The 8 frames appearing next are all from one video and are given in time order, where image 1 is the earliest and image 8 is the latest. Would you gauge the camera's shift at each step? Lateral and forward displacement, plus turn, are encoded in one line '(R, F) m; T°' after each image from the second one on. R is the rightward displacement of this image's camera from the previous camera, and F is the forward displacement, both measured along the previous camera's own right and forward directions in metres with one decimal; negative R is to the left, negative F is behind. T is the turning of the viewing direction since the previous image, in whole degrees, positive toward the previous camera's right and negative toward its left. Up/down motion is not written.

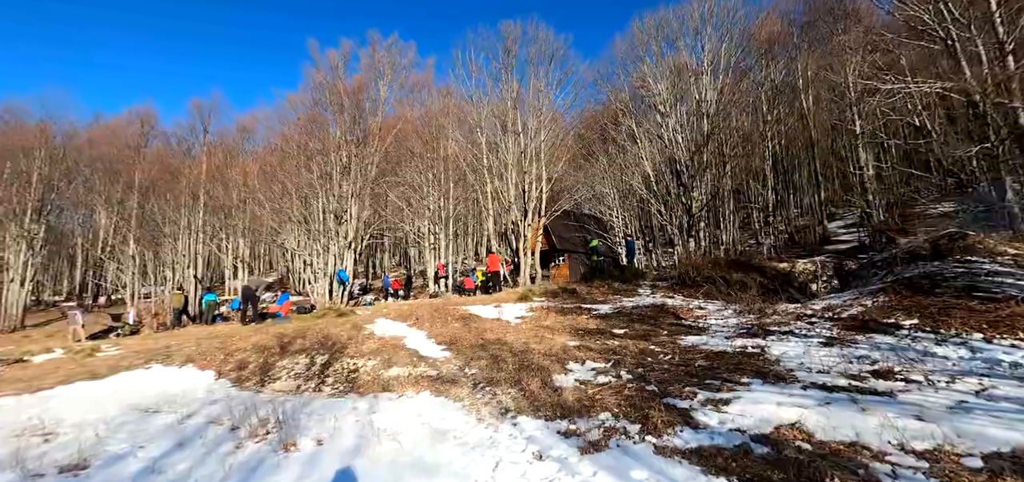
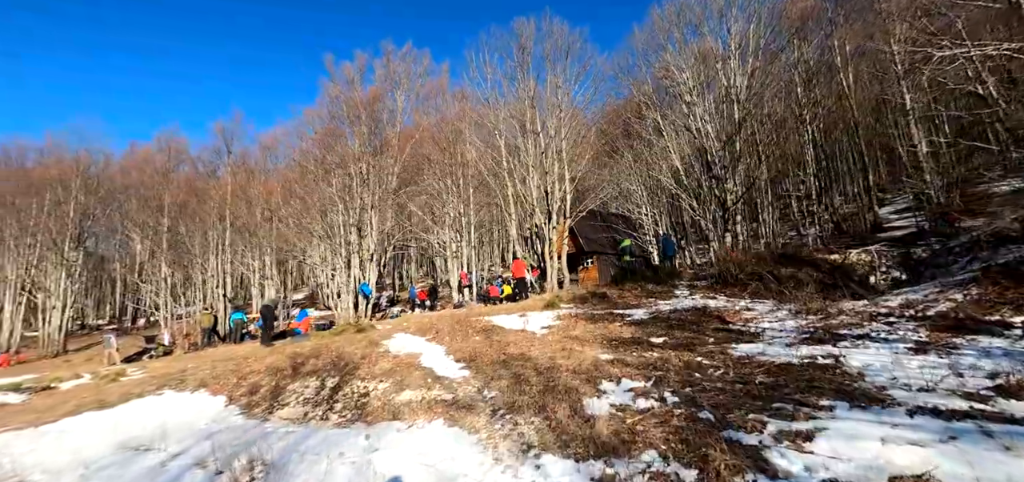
(+0.1, +0.7) m; -4°
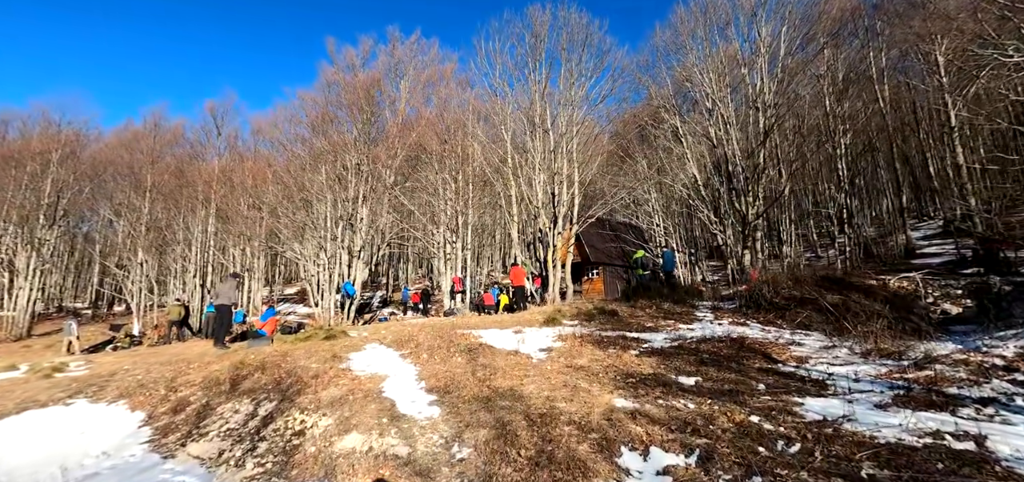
(+0.1, +1.4) m; -1°
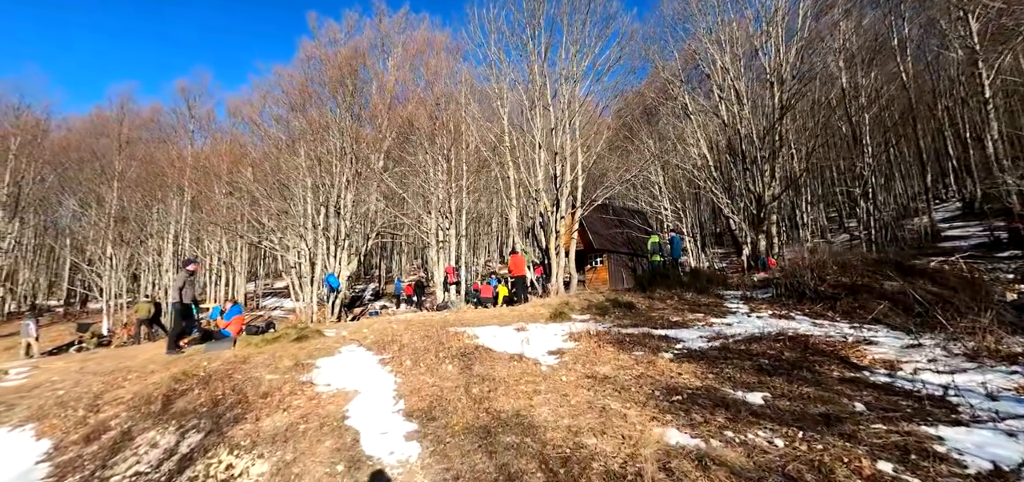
(-0.1, +1.3) m; 0°
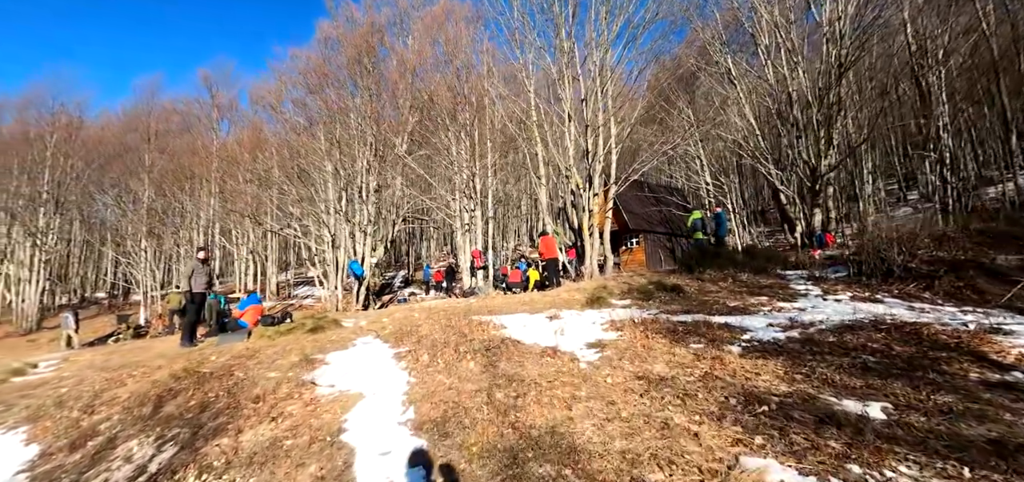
(0.0, +0.8) m; -4°
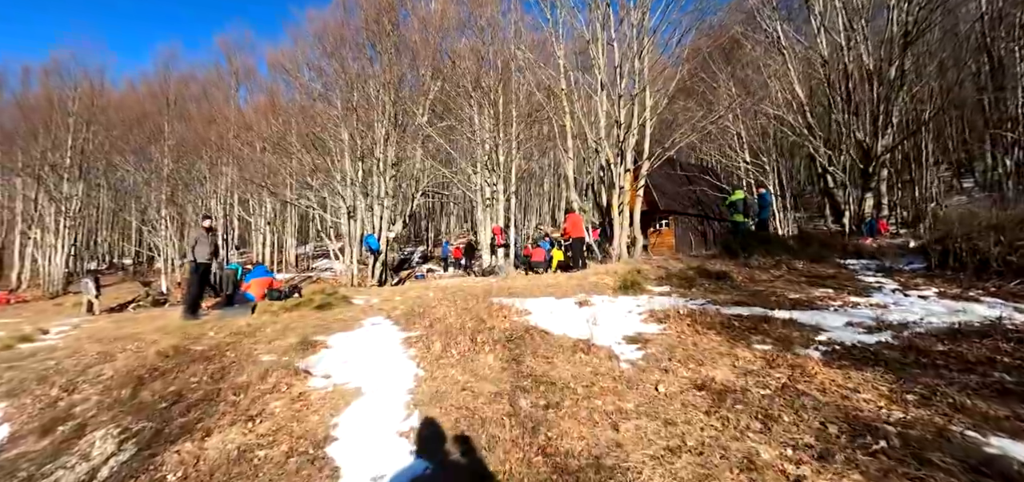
(-0.1, +0.7) m; -3°
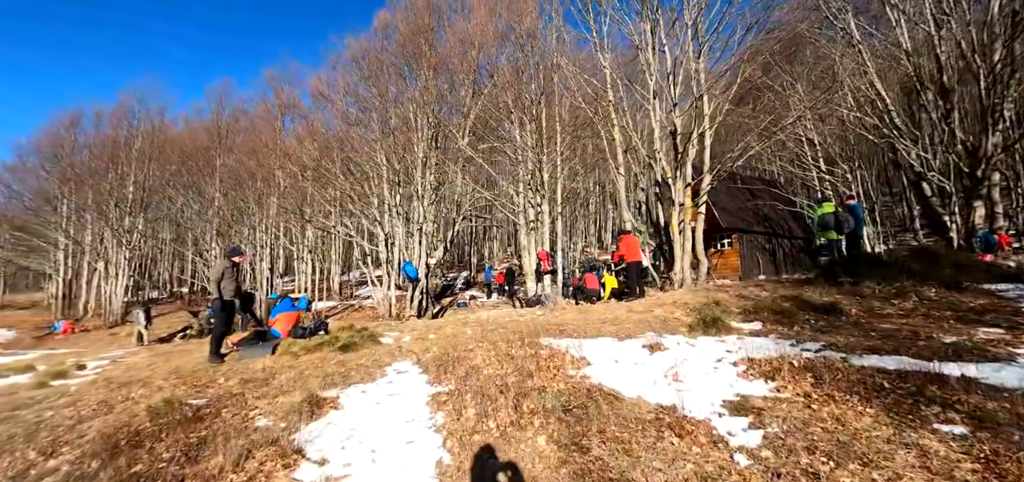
(-0.1, +1.0) m; -6°
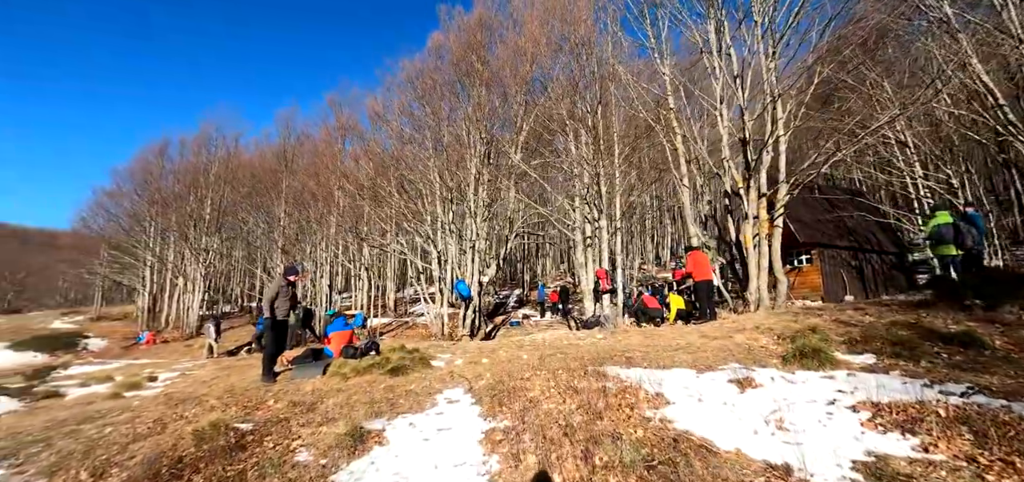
(-0.1, +0.4) m; -7°
